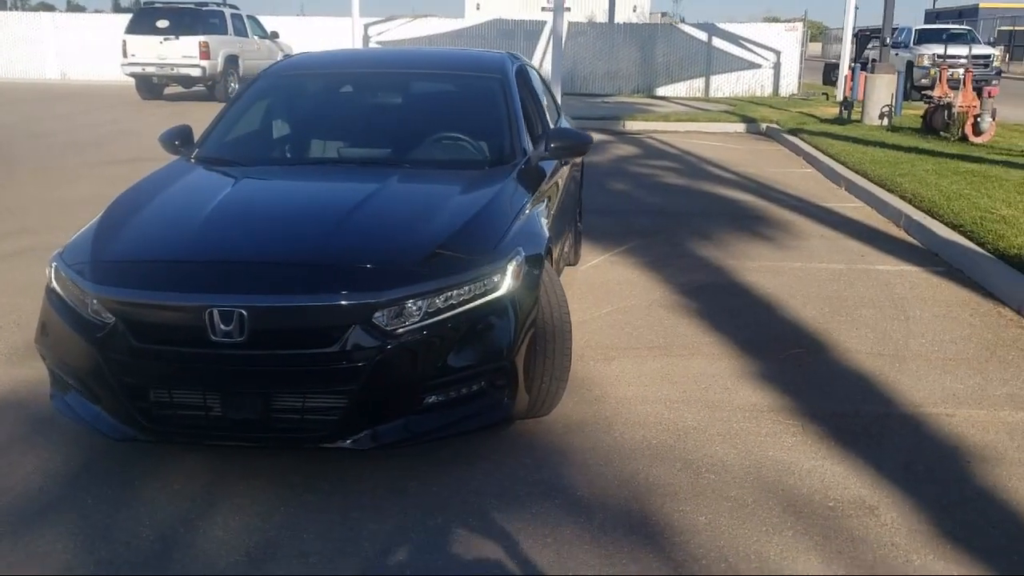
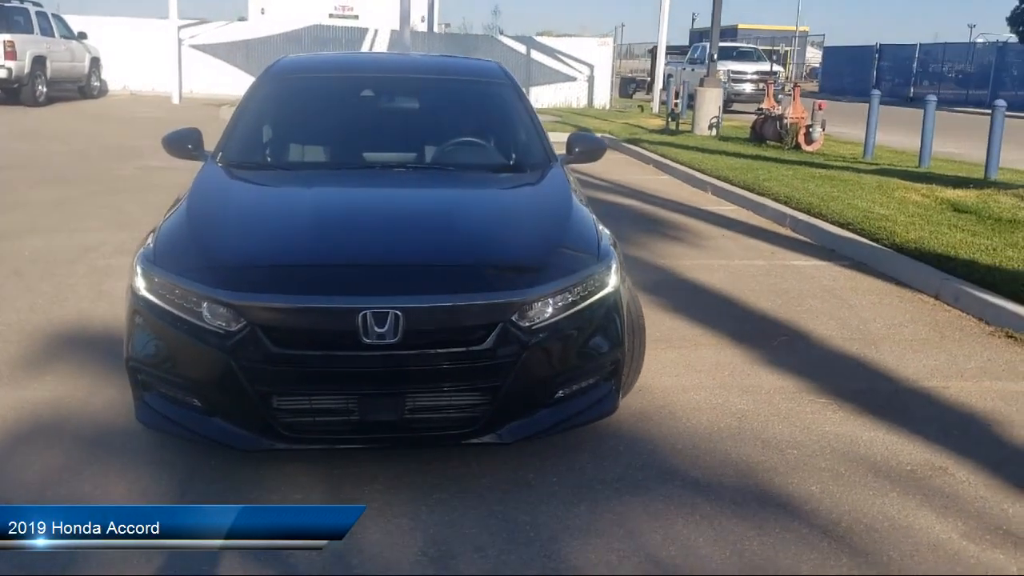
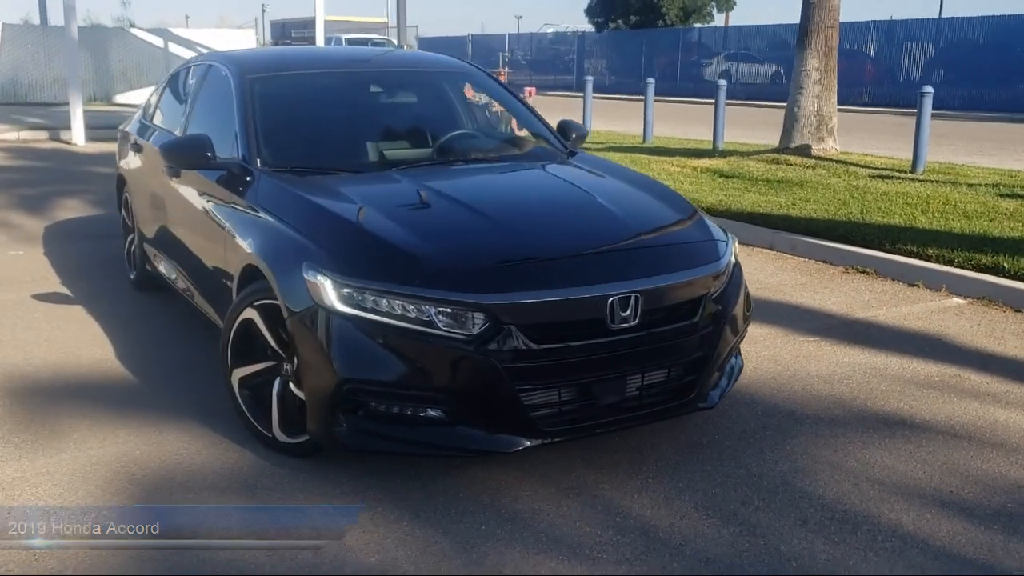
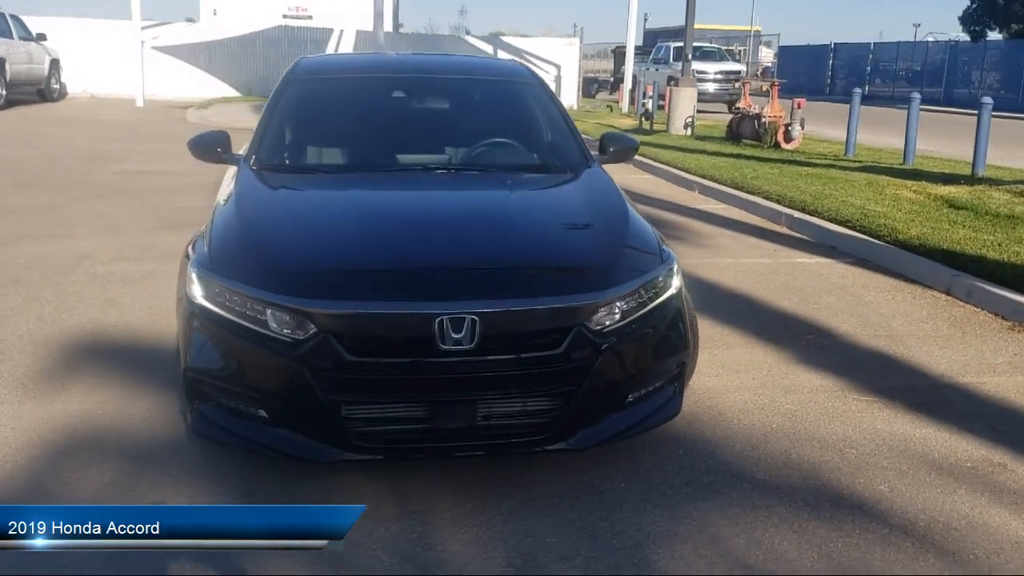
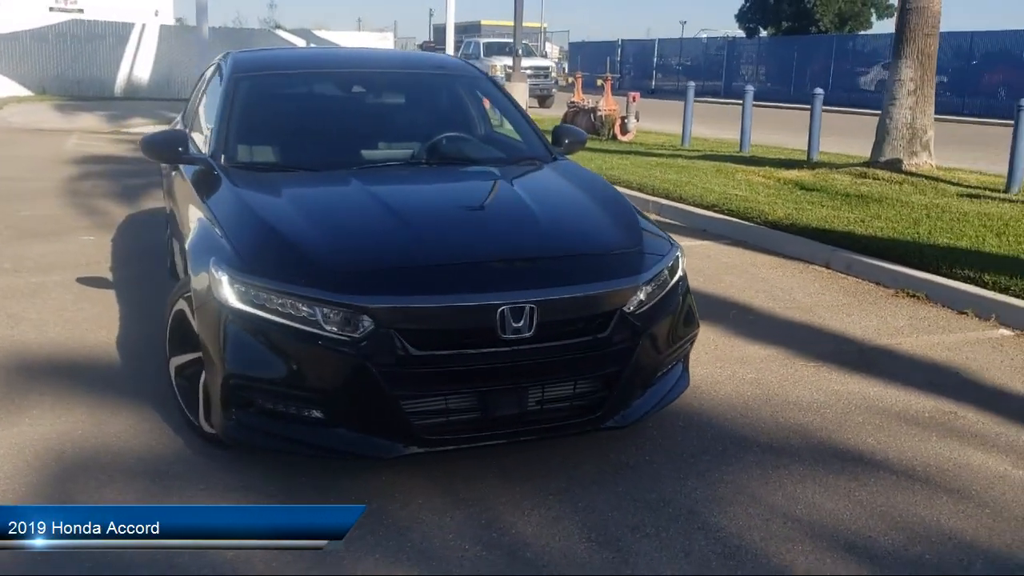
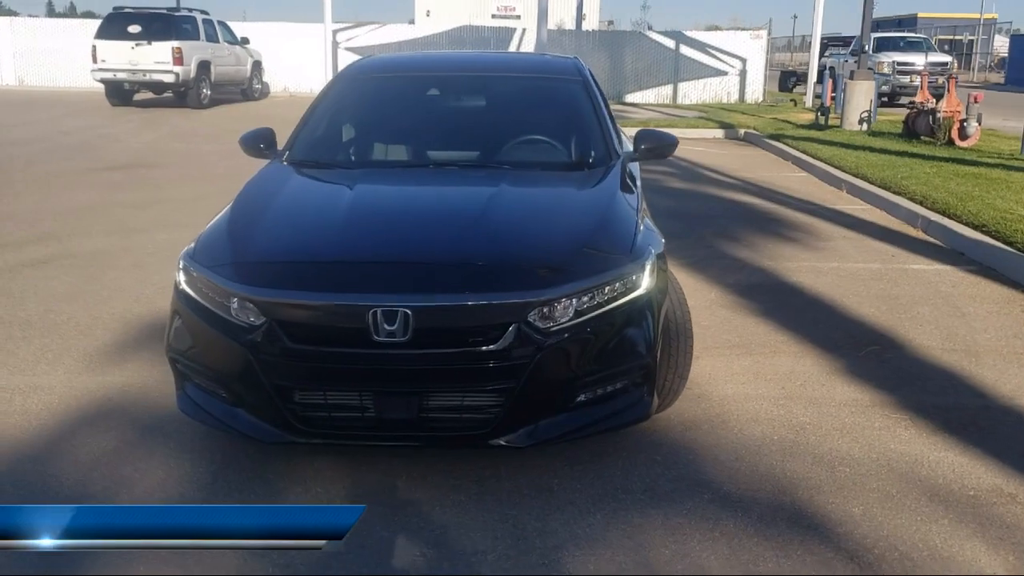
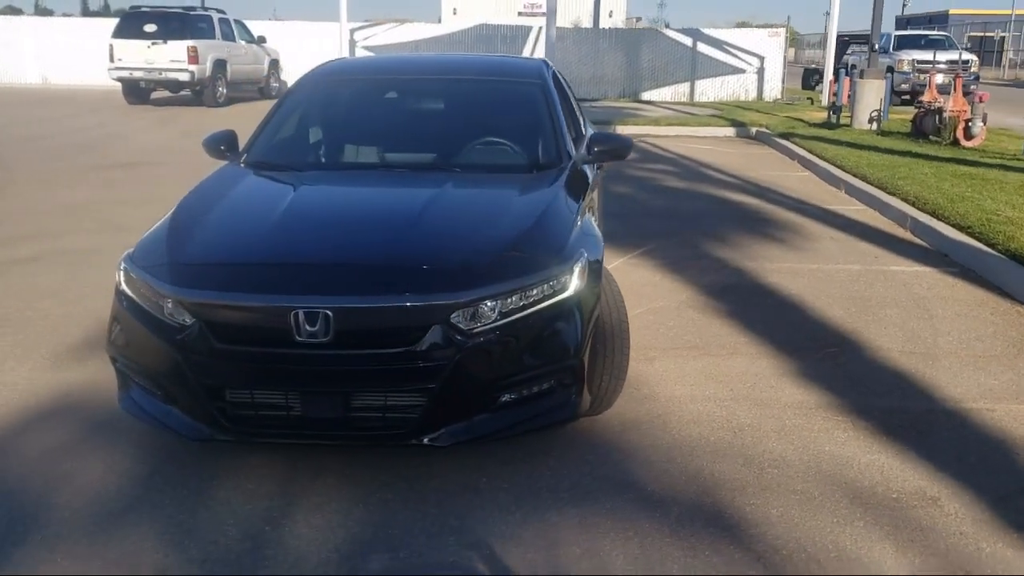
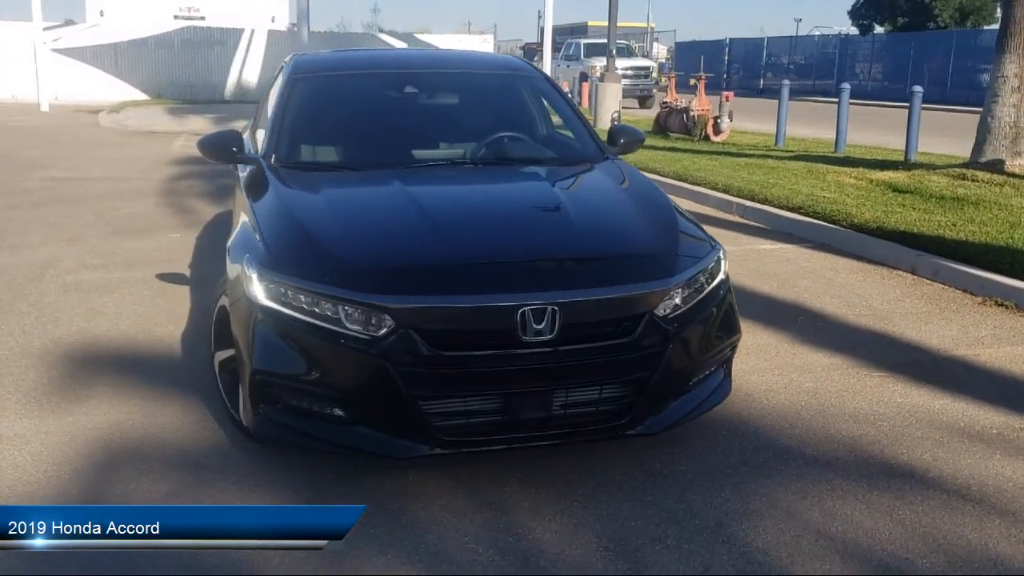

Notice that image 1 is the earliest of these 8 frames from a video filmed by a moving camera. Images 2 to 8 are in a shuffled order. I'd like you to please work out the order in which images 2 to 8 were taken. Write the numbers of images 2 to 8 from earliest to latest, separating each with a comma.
7, 6, 2, 4, 8, 5, 3
